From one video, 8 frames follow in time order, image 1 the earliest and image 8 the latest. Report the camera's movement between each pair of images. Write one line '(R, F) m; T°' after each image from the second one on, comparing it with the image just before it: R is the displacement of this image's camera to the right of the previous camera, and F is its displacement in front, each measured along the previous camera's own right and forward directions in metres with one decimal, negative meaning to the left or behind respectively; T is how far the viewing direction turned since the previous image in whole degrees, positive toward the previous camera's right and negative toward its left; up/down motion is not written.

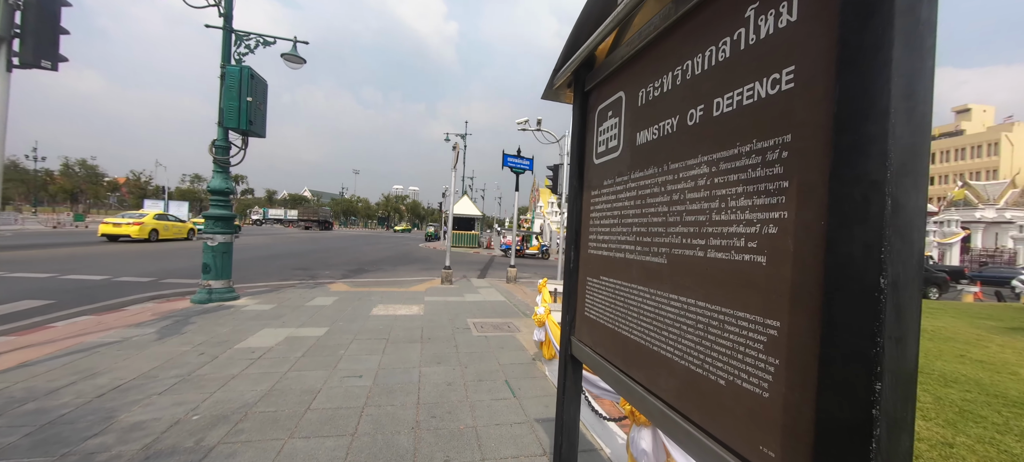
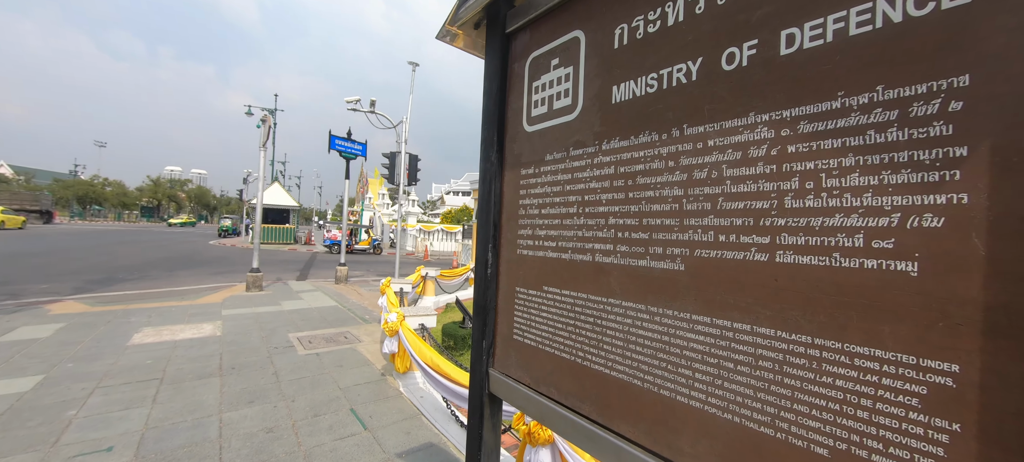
(-0.3, +0.9) m; +25°
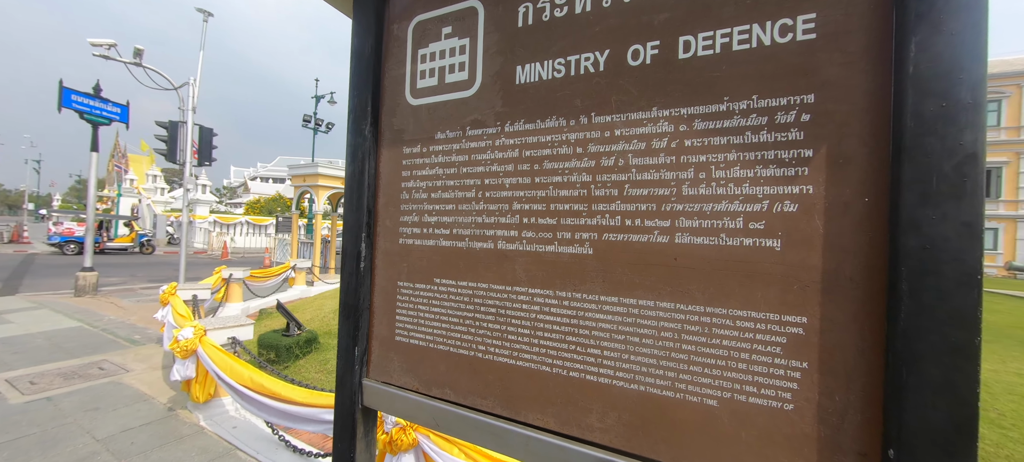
(-0.2, +0.2) m; +24°
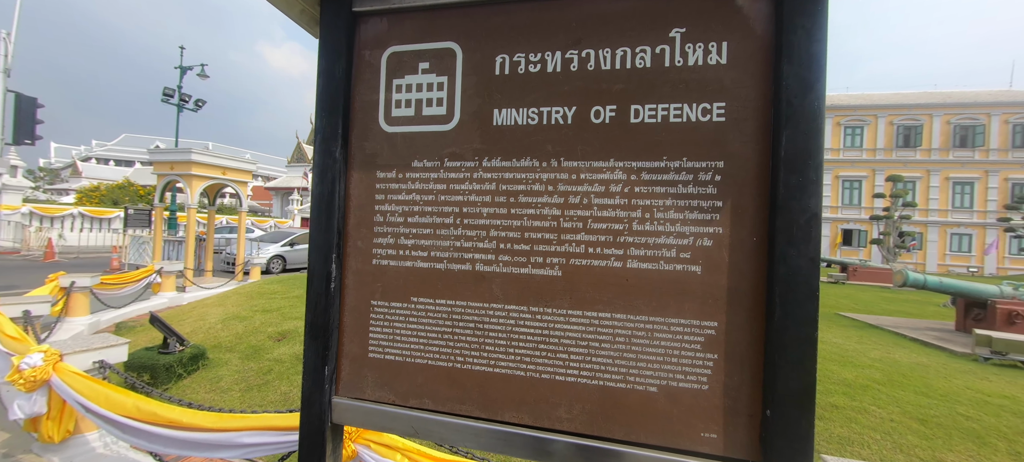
(-0.3, -0.2) m; +14°
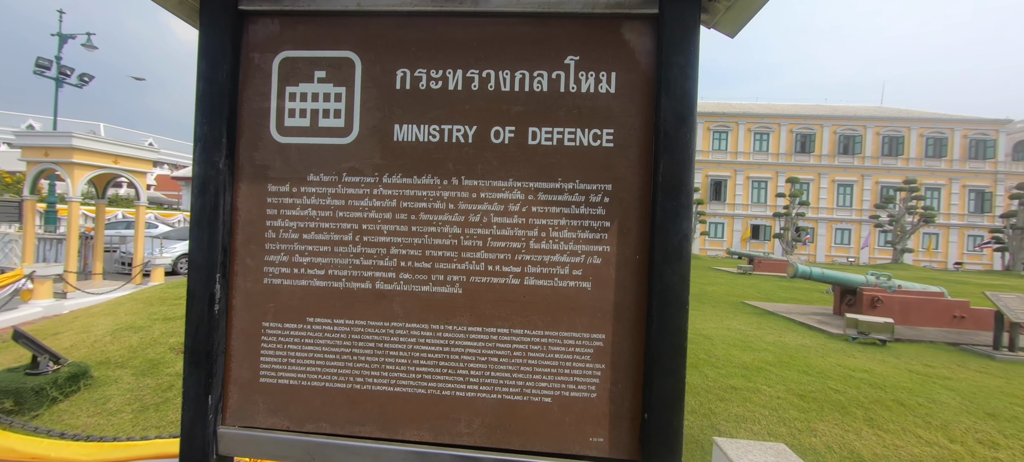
(+0.2, 0.0) m; +9°
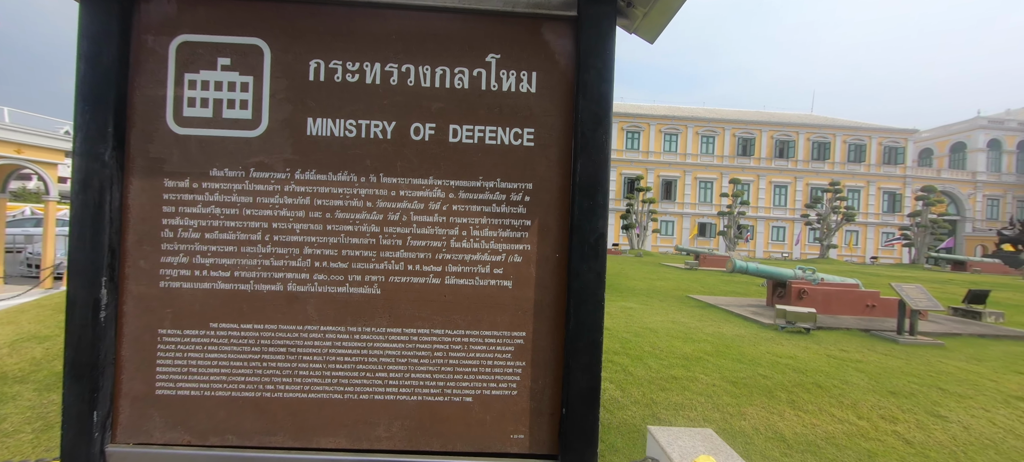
(+0.2, 0.0) m; +6°
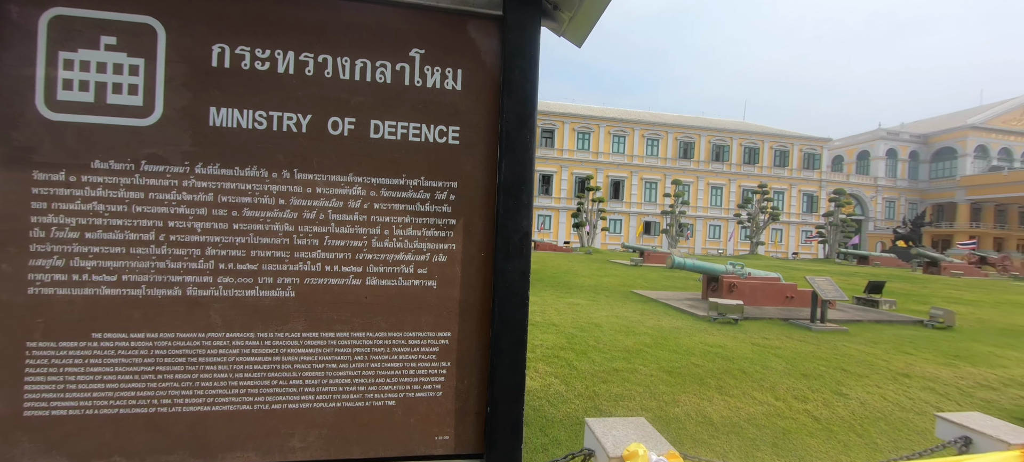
(+0.1, 0.0) m; +7°
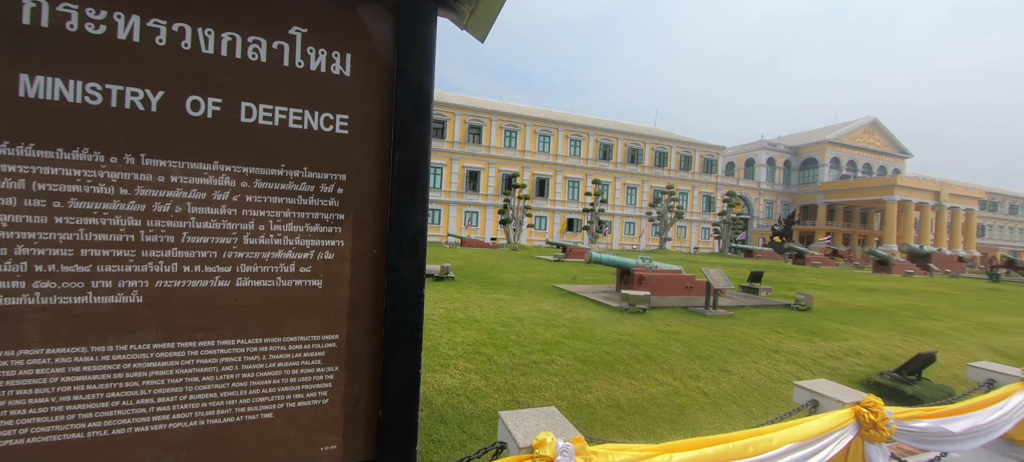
(+0.1, 0.0) m; +11°
